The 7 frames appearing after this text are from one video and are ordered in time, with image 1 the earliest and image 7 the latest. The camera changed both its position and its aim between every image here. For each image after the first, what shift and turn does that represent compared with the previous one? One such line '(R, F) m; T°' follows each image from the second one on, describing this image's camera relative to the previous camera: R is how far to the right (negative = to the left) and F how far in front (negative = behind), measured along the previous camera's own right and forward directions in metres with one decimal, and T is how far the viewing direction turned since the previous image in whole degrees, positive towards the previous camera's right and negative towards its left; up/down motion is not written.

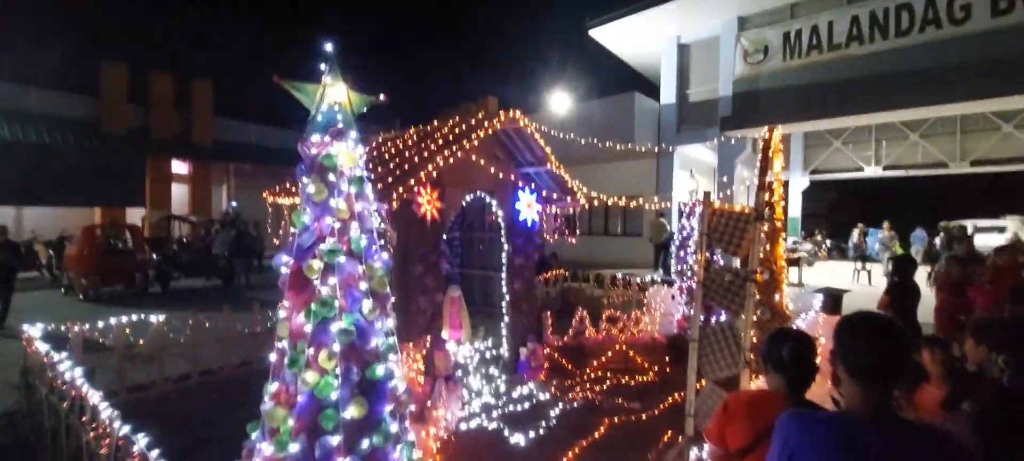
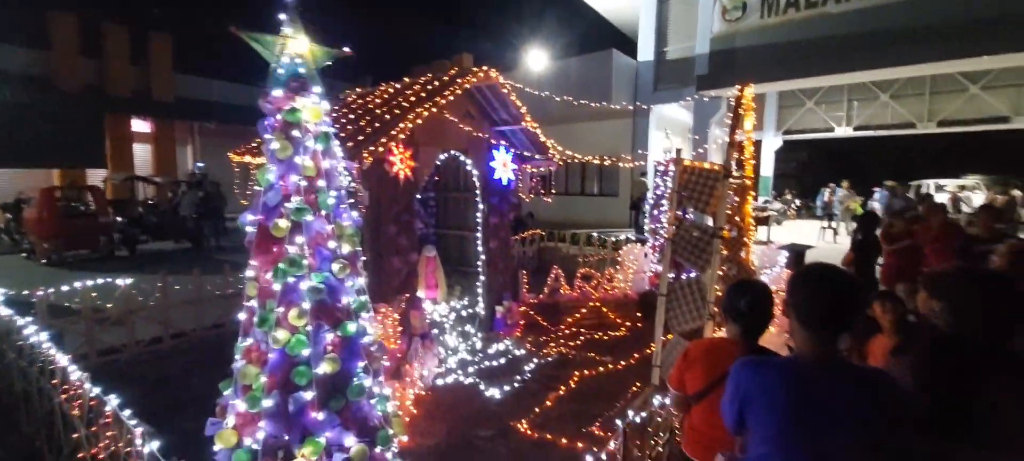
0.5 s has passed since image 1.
(+0.1, 0.0) m; +3°
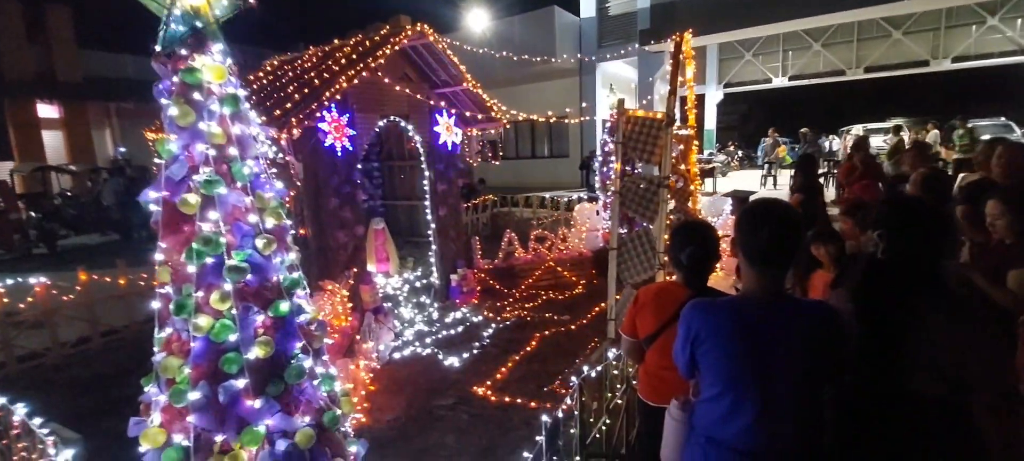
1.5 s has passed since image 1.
(+0.1, +0.2) m; +5°
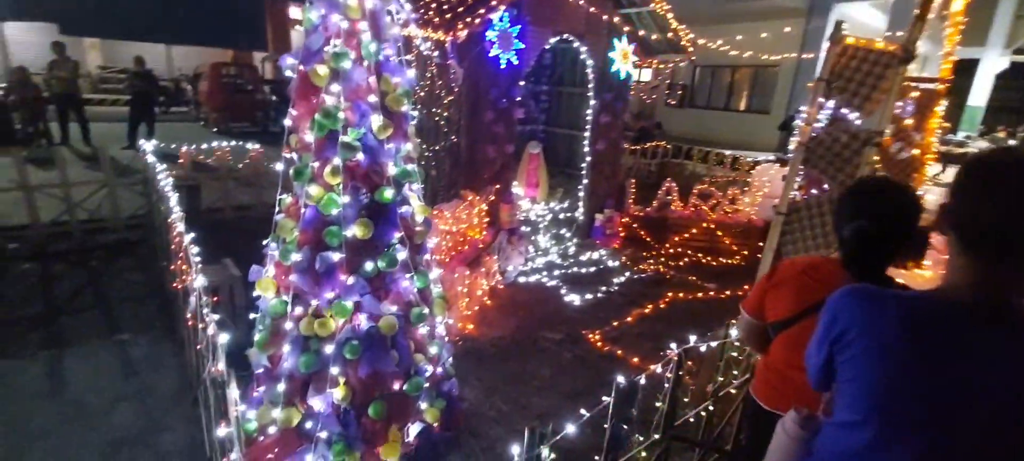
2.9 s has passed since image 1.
(+0.3, +0.4) m; -18°
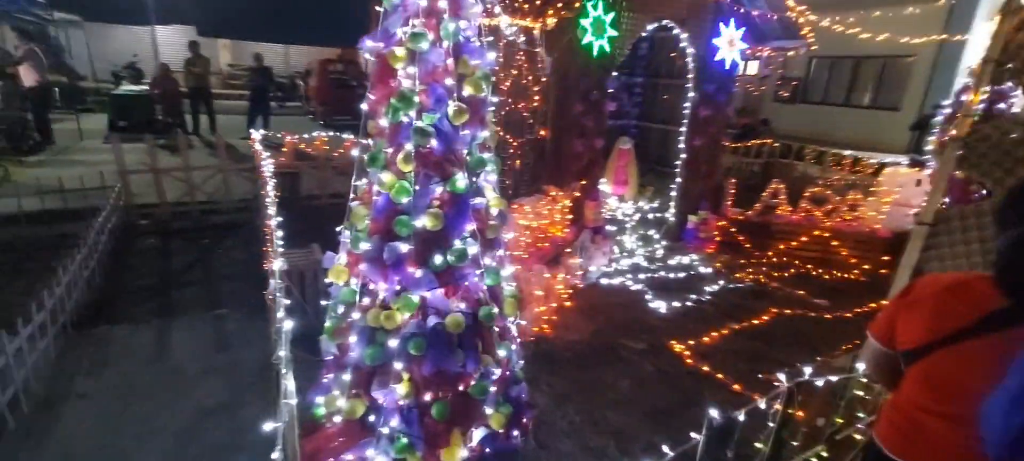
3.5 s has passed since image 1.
(0.0, +0.3) m; -10°
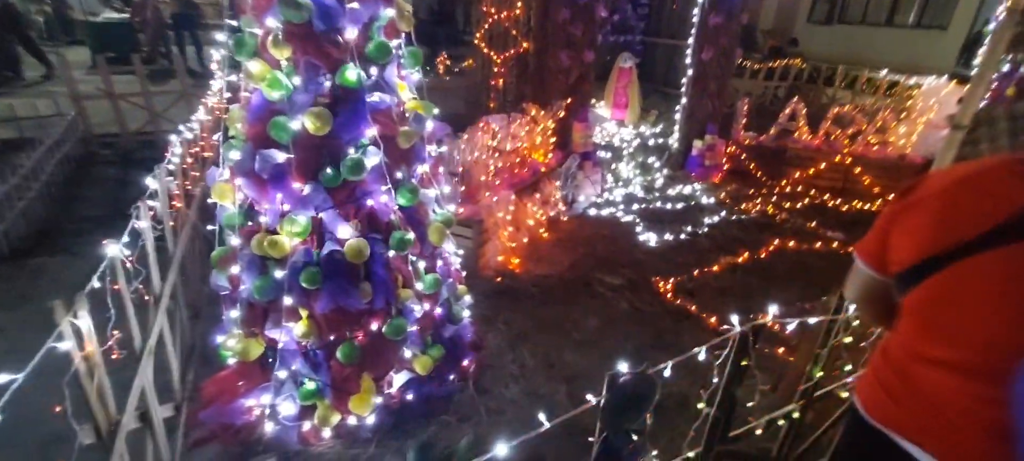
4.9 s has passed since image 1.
(+0.5, +0.6) m; -2°
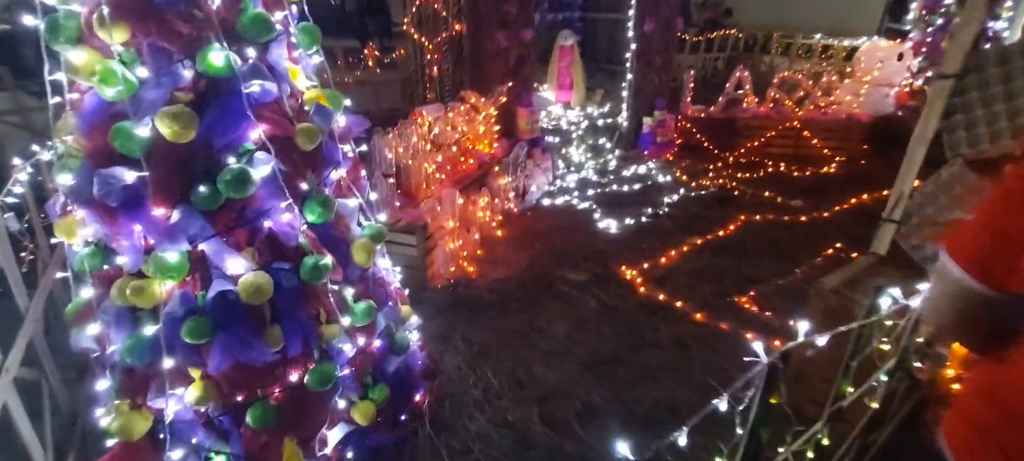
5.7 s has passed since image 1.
(+0.1, +0.4) m; +5°
